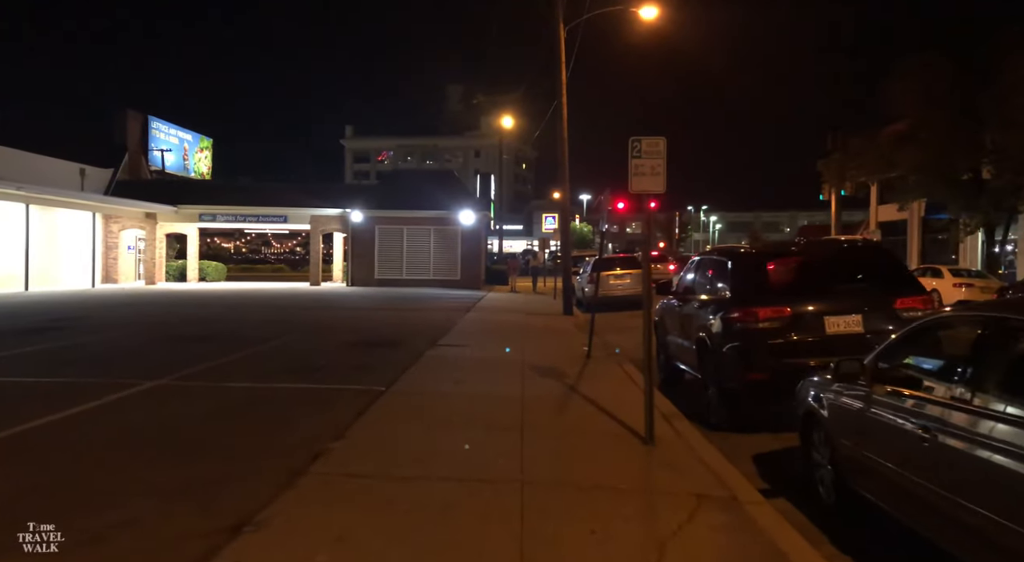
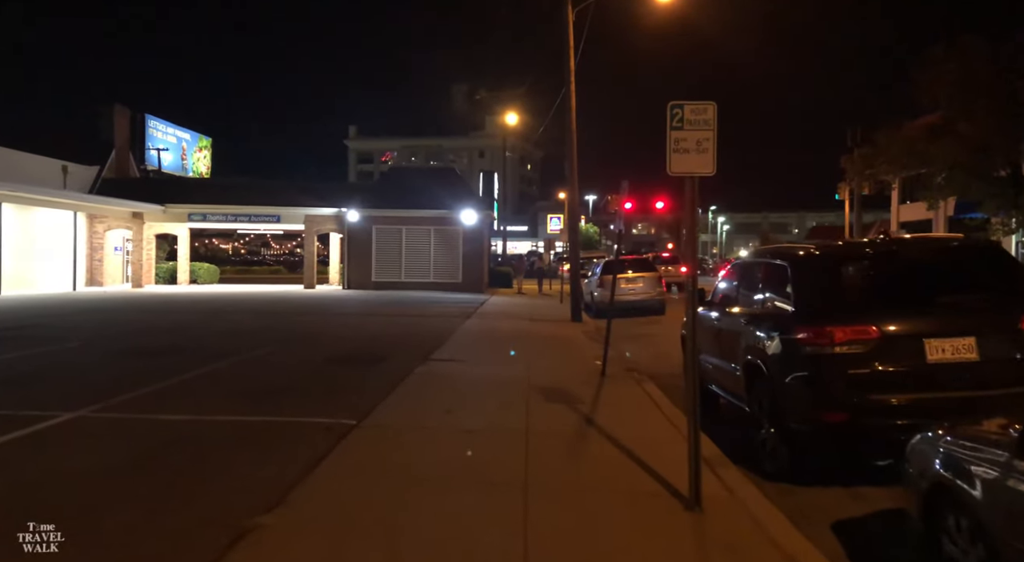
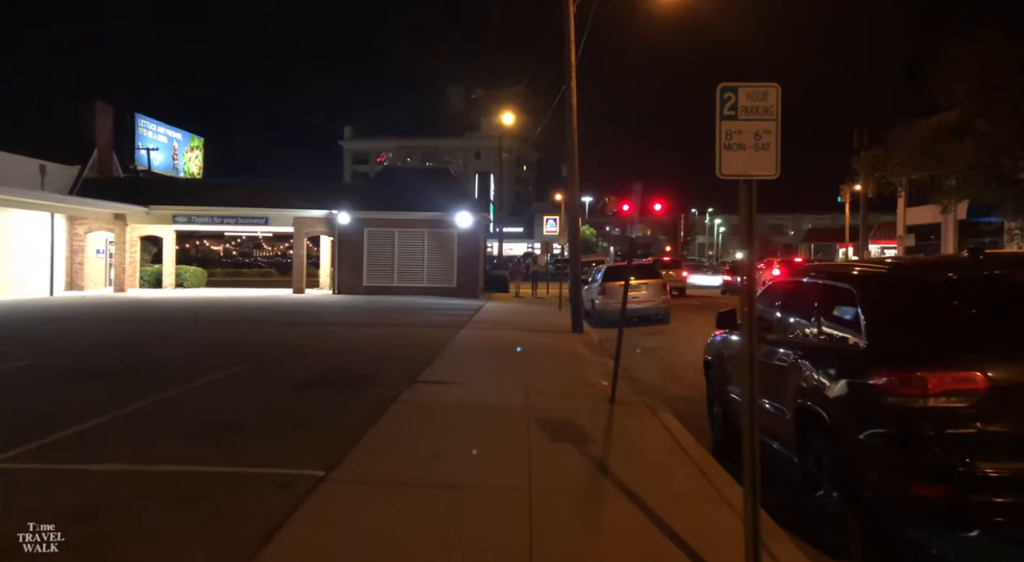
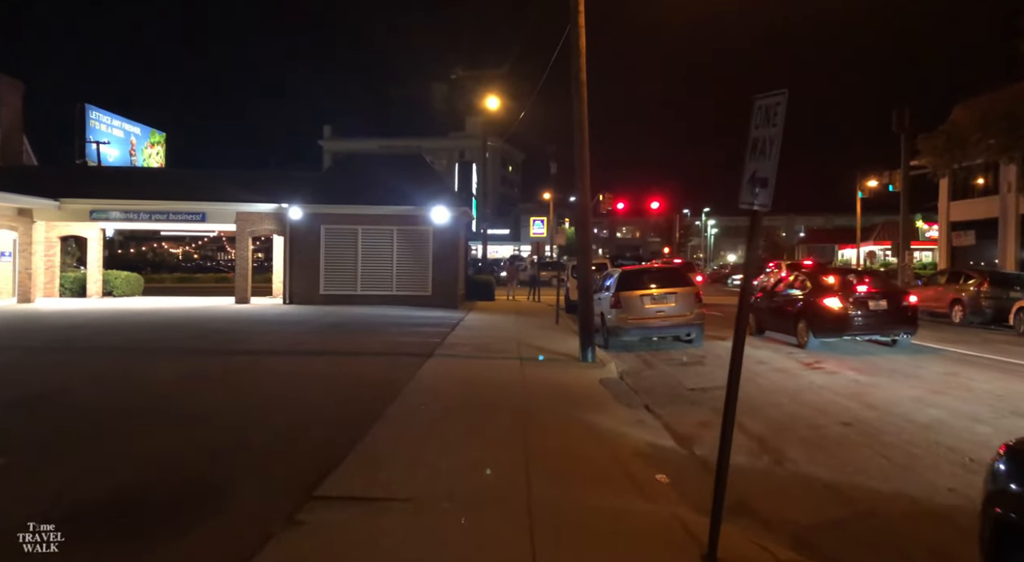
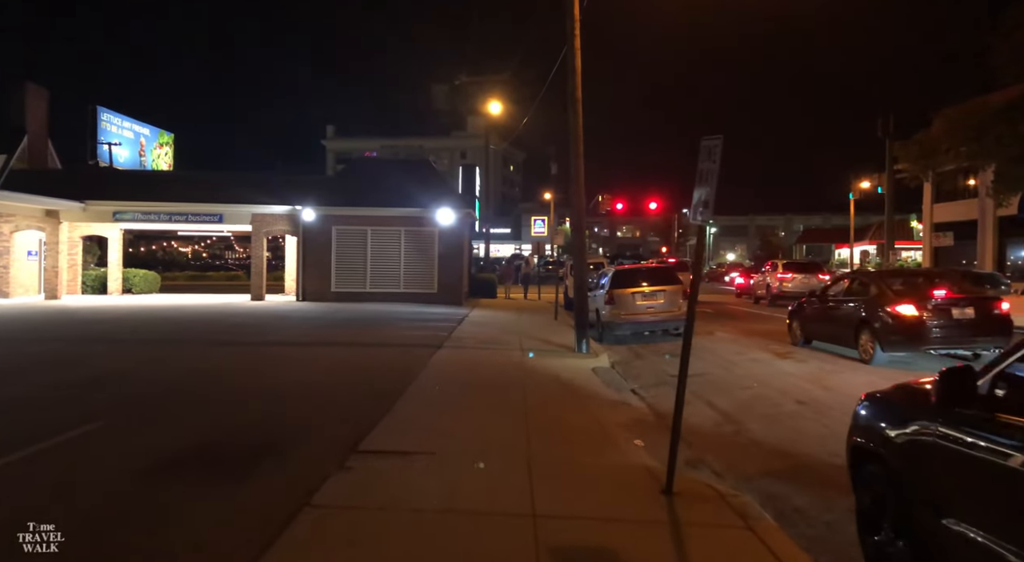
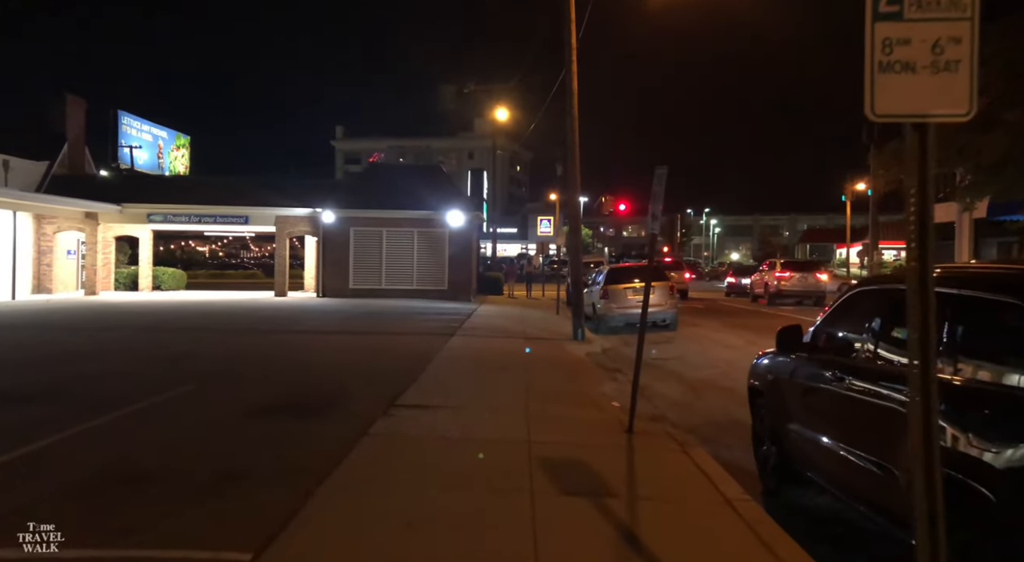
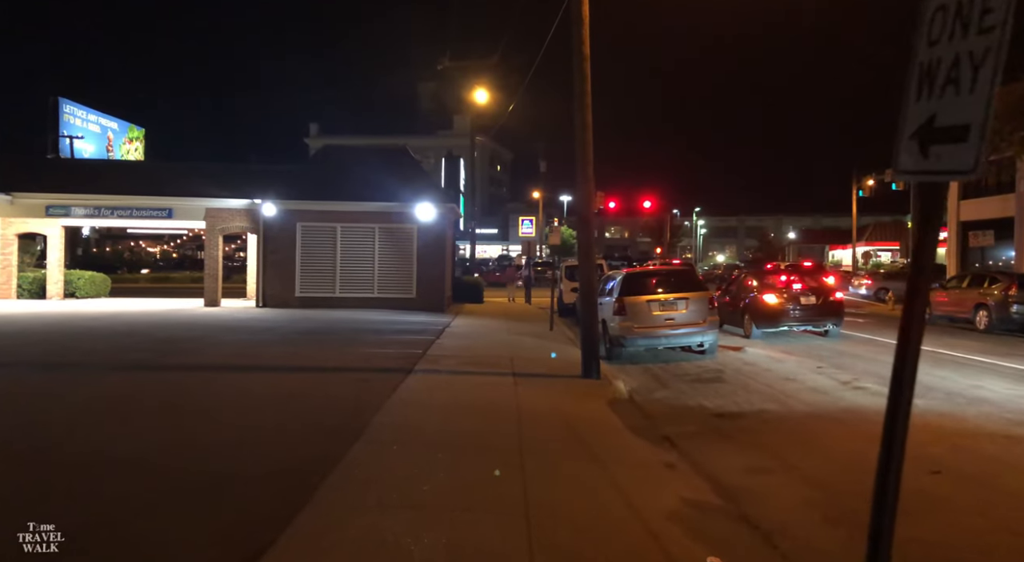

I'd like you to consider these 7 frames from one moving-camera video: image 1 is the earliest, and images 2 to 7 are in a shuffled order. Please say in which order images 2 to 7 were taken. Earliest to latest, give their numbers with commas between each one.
2, 3, 6, 5, 4, 7
